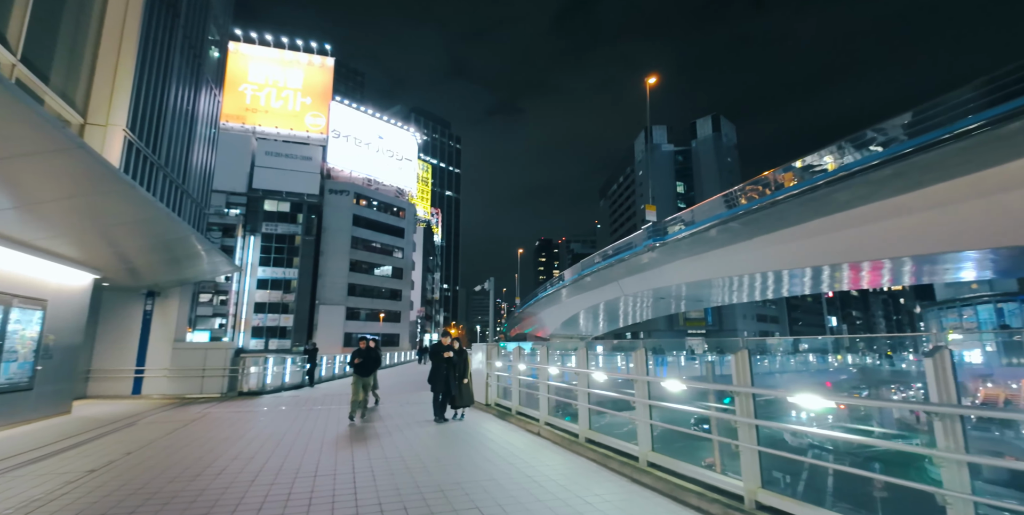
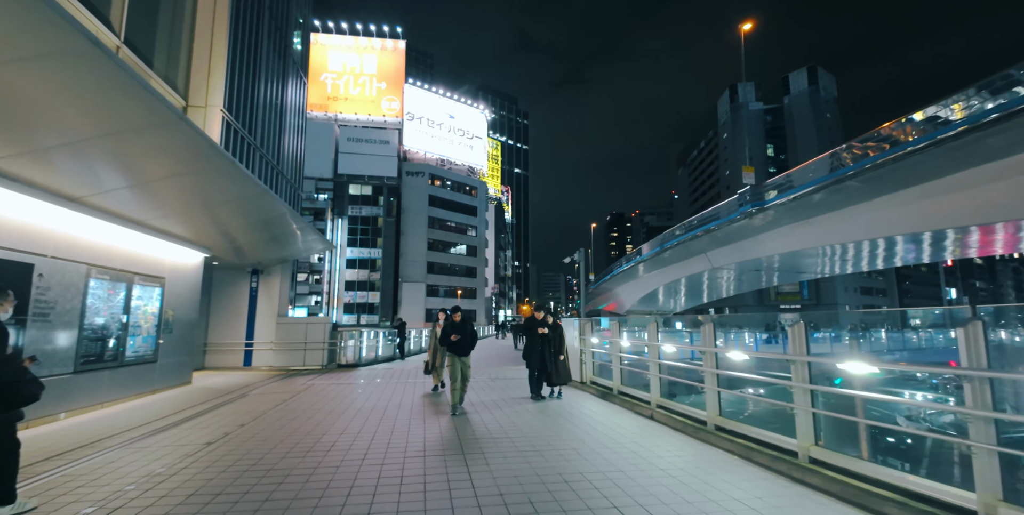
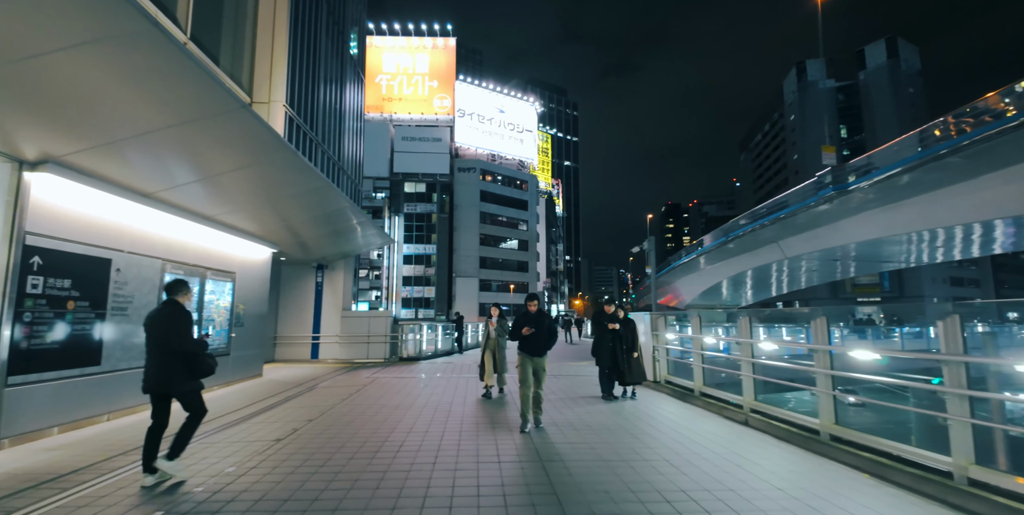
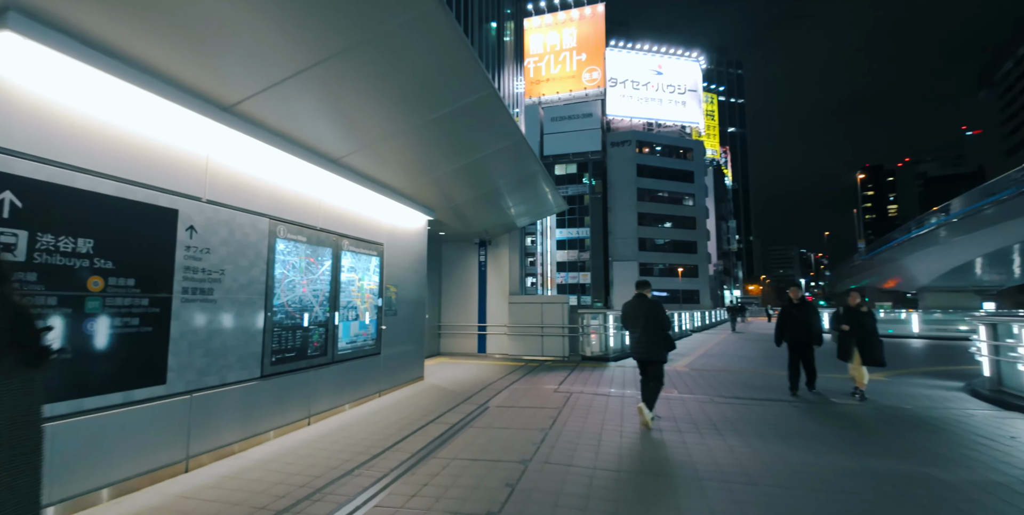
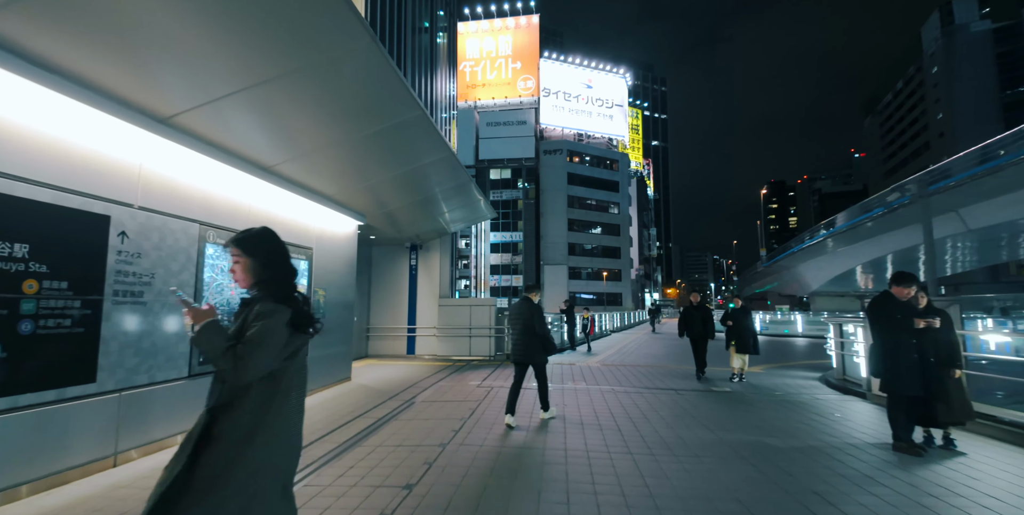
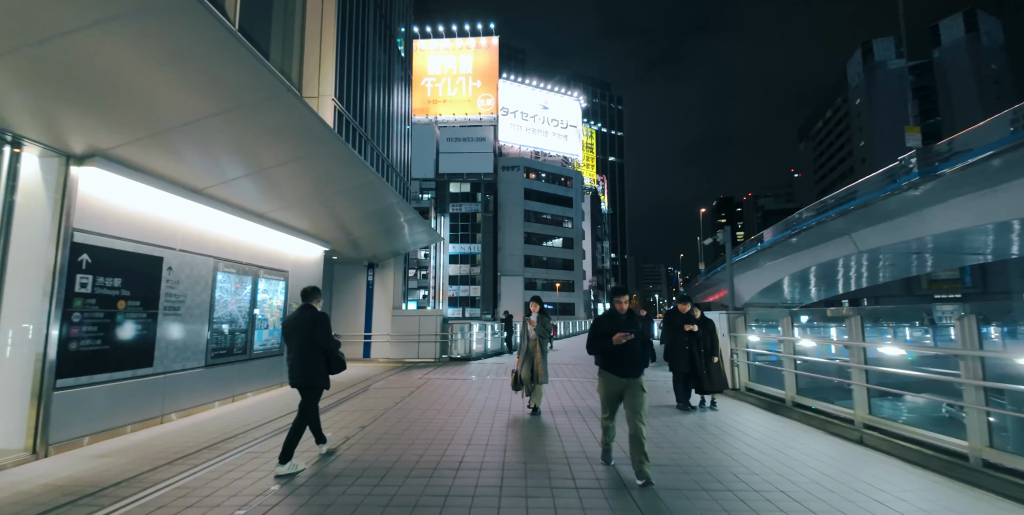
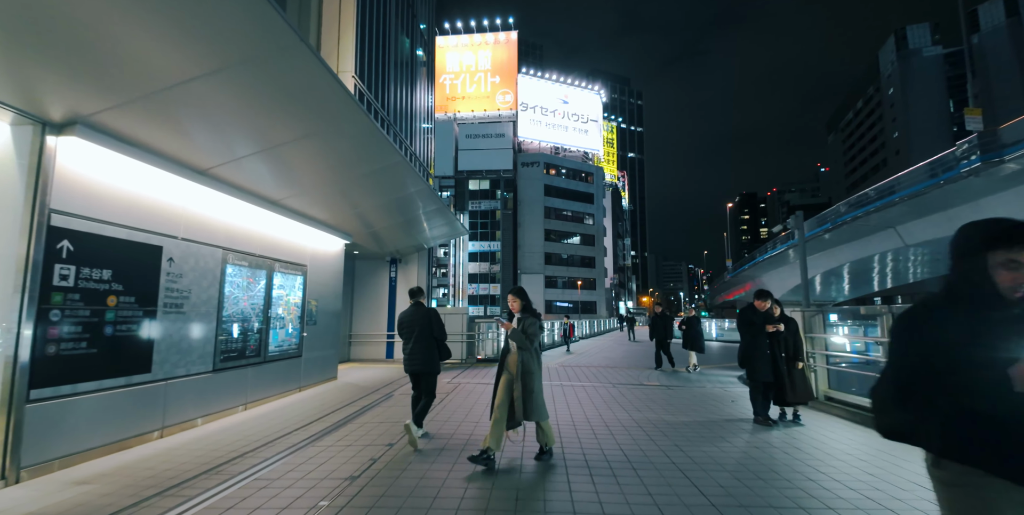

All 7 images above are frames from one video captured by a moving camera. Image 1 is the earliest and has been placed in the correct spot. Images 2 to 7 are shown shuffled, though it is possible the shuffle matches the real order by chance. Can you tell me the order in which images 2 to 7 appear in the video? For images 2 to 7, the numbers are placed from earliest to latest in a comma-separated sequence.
2, 3, 6, 7, 5, 4
